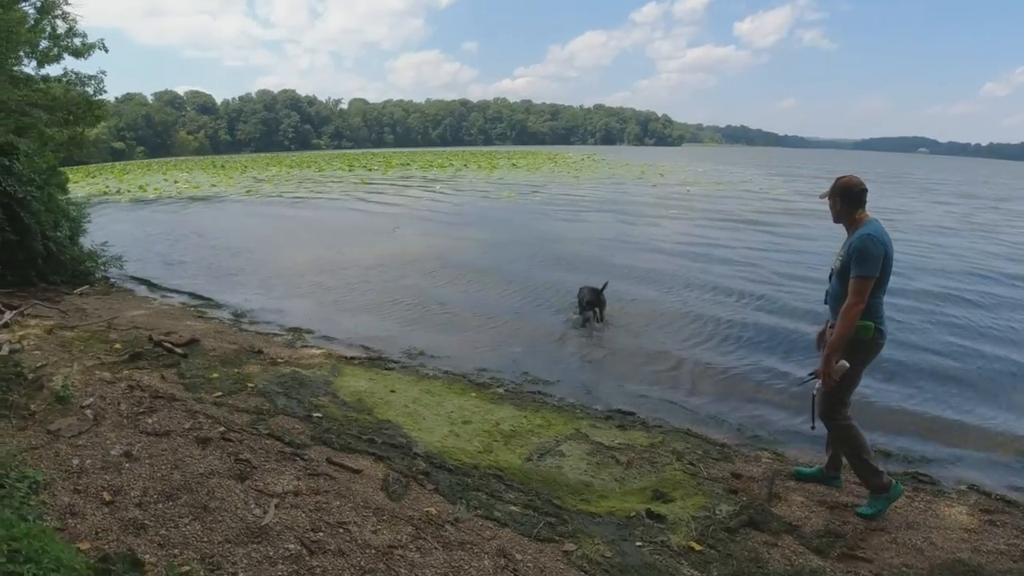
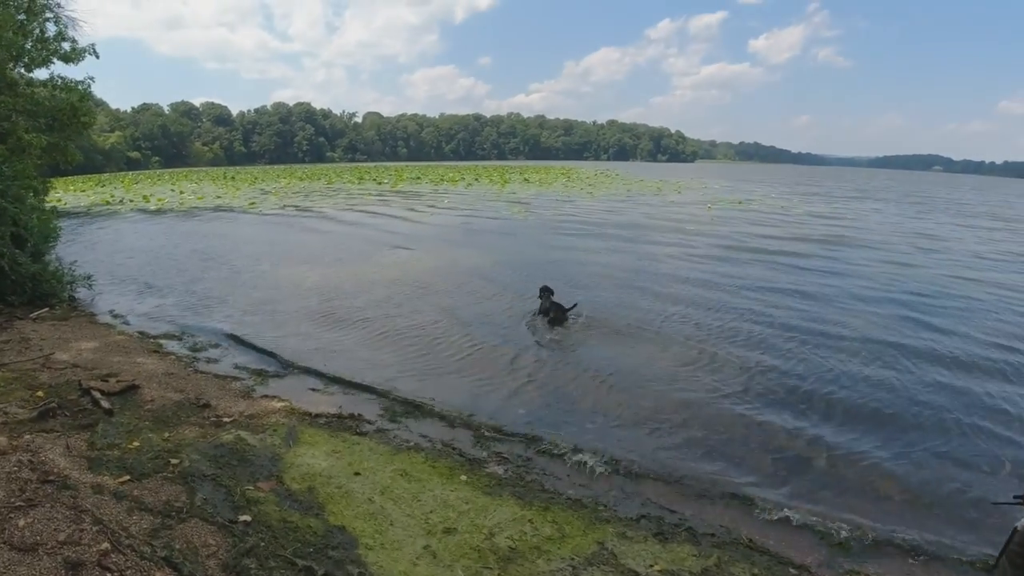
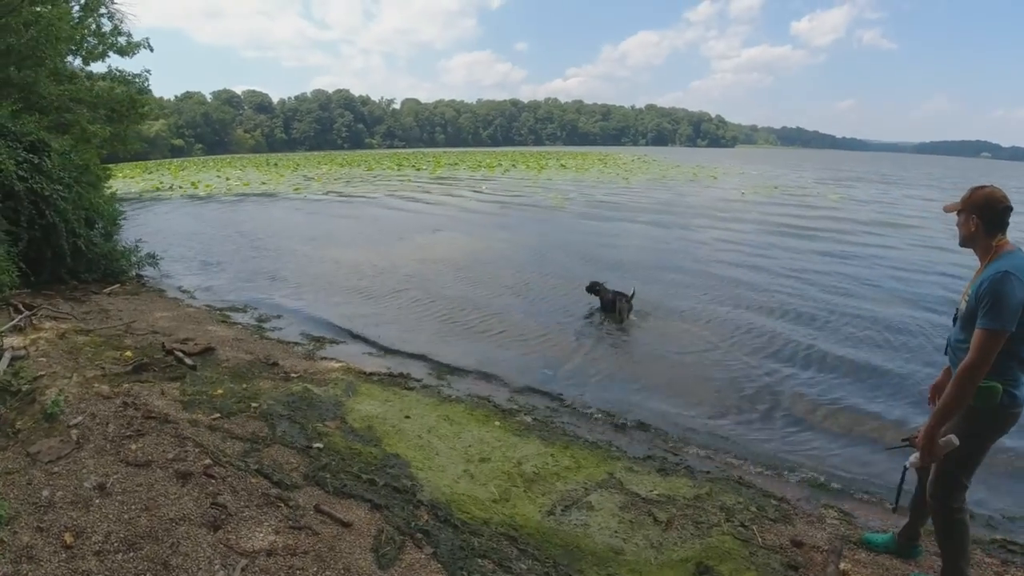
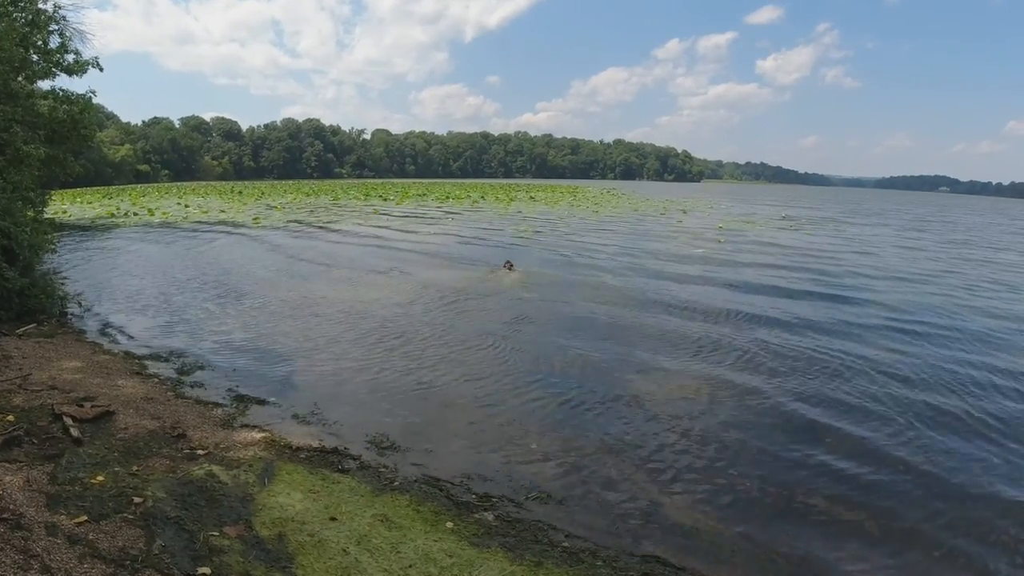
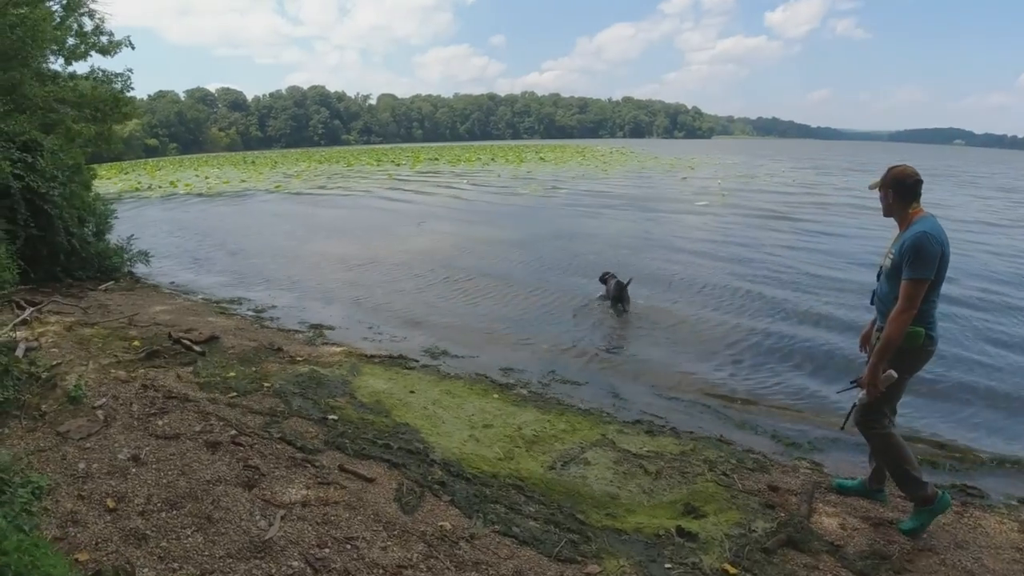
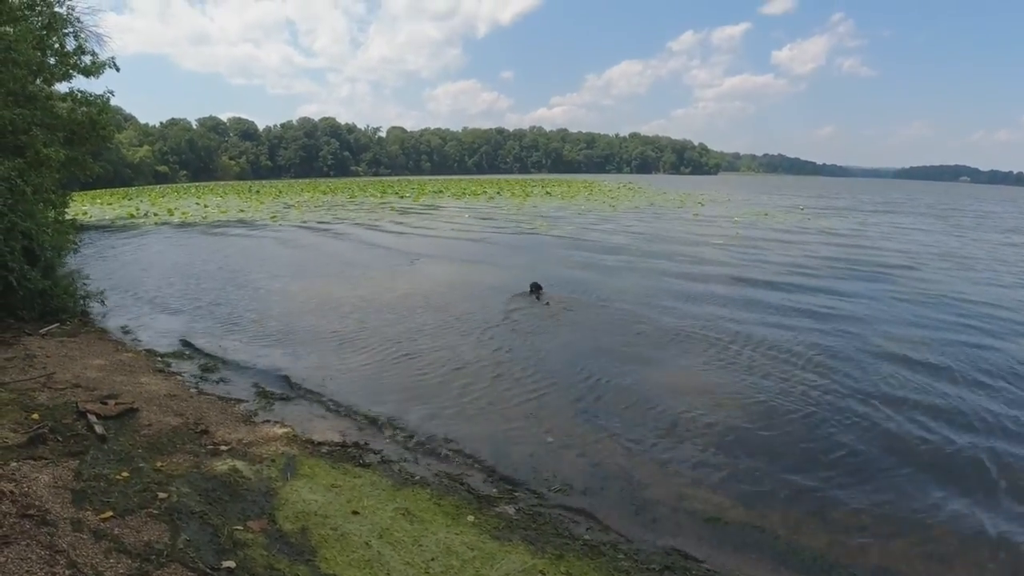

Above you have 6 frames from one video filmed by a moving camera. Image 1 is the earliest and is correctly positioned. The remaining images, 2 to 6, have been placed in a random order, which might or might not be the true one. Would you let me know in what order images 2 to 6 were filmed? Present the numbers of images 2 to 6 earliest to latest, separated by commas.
5, 3, 2, 6, 4
